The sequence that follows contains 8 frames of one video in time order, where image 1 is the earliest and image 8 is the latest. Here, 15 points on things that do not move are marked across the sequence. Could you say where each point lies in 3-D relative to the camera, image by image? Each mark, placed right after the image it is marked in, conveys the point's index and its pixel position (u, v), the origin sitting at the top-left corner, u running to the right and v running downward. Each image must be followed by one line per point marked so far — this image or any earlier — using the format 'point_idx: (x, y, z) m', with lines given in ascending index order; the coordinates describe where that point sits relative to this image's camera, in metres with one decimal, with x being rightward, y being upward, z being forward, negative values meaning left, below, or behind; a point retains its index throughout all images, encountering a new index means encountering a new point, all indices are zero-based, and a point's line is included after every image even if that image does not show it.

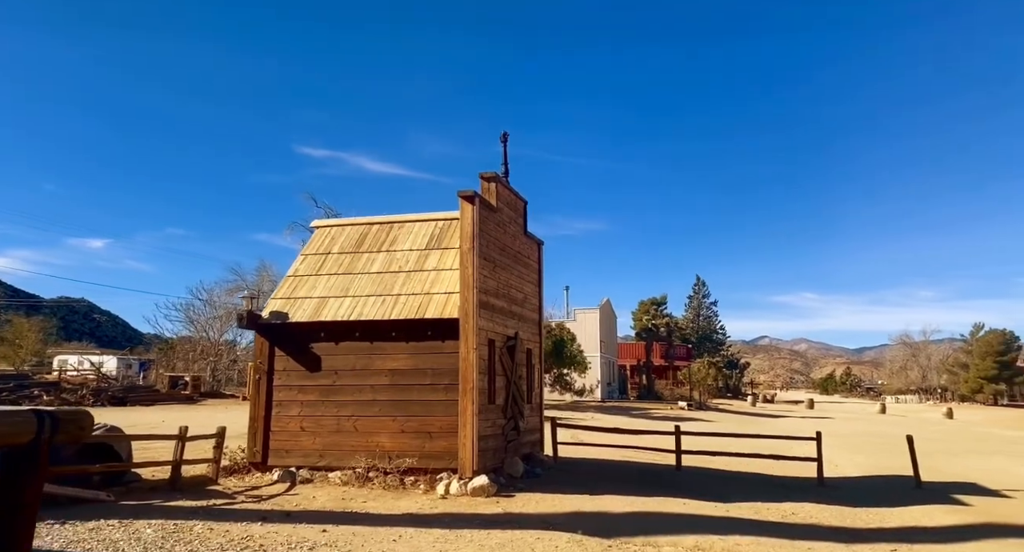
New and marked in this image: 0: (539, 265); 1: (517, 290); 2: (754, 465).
0: (+0.6, +0.3, +14.9) m
1: (+0.1, -0.2, +13.3) m
2: (+6.4, -5.1, +17.8) m
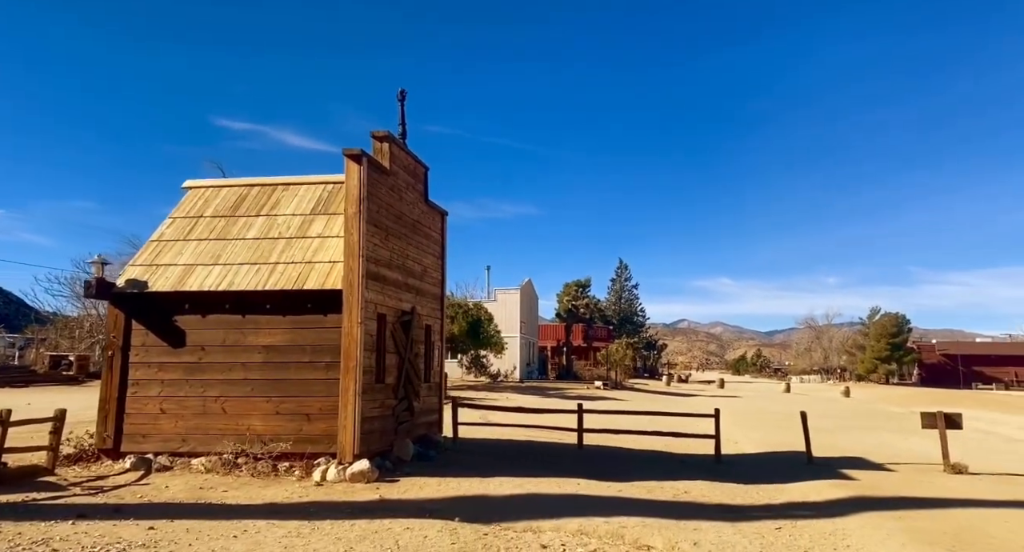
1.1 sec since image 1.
0: (-1.5, +0.8, +14.2) m
1: (-1.8, +0.3, +12.5) m
2: (+3.9, -4.5, +17.9) m
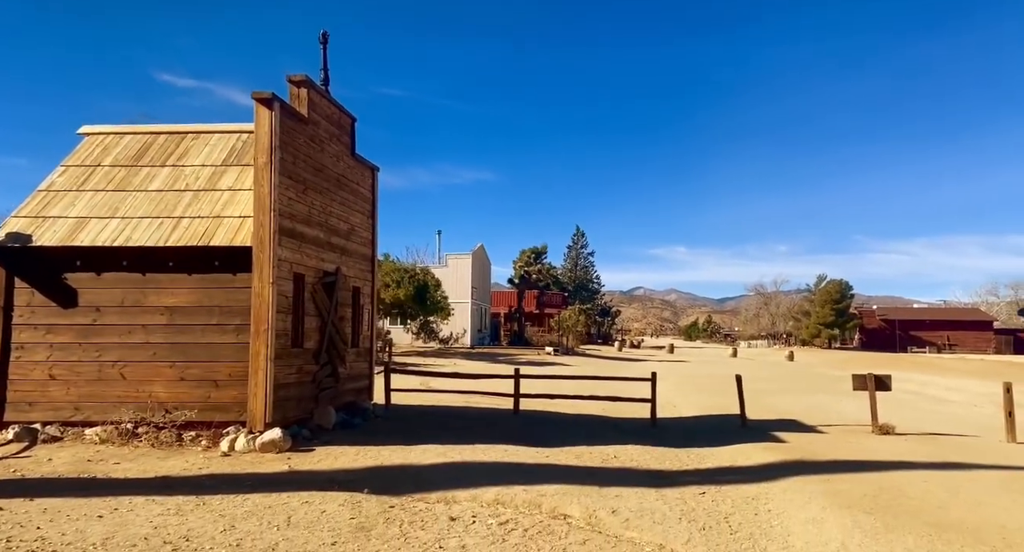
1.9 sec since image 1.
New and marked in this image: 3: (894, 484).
0: (-2.8, +1.6, +13.5) m
1: (-3.0, +1.0, +11.8) m
2: (+2.2, -3.5, +17.8) m
3: (+5.1, -2.8, +9.0) m
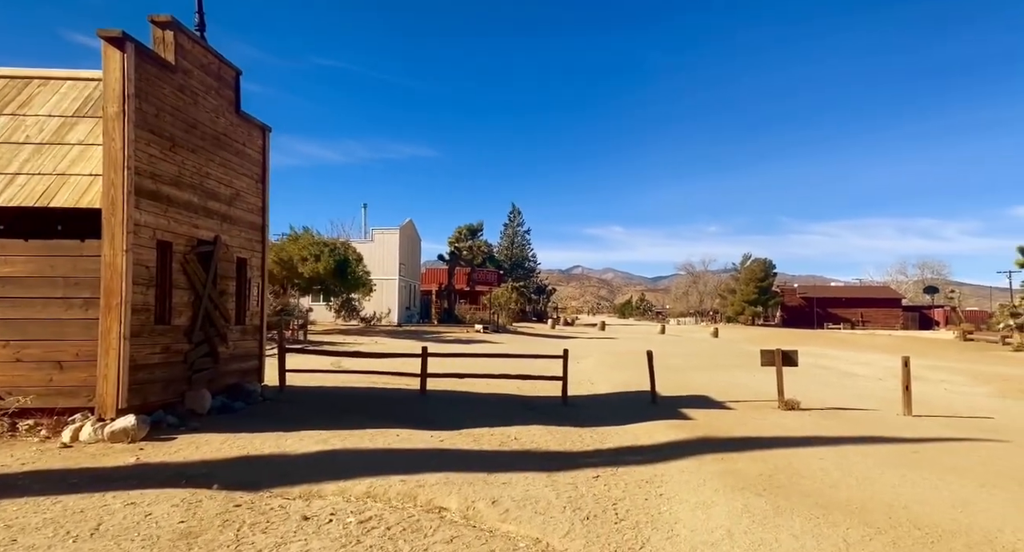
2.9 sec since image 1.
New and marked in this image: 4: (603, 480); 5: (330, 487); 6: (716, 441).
0: (-4.6, +2.2, +12.4) m
1: (-4.7, +1.5, +10.8) m
2: (-0.1, -2.9, +17.4) m
3: (+3.7, -2.5, +8.8) m
4: (+1.1, -2.4, +7.9) m
5: (-1.8, -2.1, +6.5) m
6: (+3.3, -2.6, +10.7) m
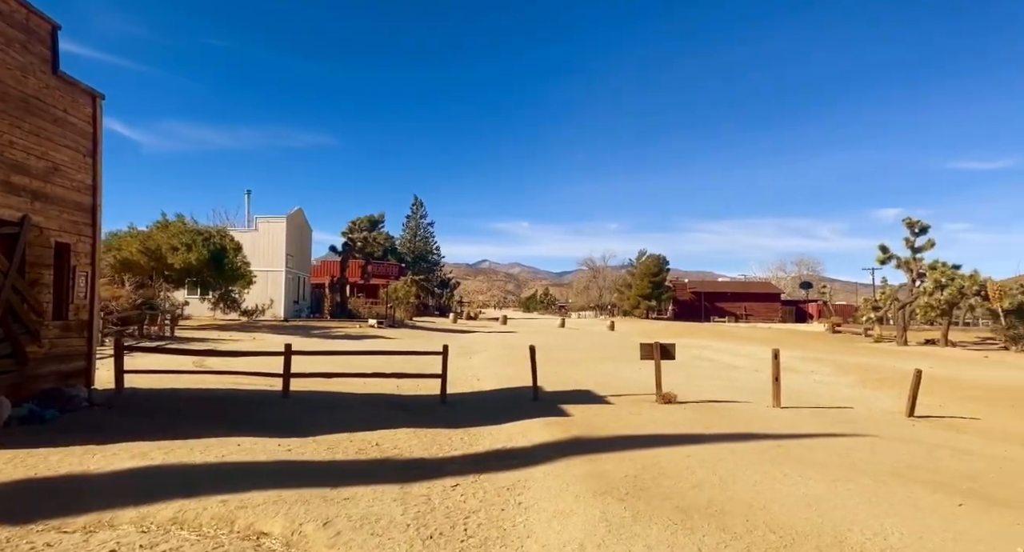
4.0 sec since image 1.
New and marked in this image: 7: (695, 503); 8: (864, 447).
0: (-6.8, +2.3, +10.9) m
1: (-6.6, +1.6, +9.3) m
2: (-3.1, -2.7, +16.5) m
3: (+1.9, -2.4, +8.6) m
4: (-0.6, -2.3, +7.3) m
5: (-3.2, -2.0, +5.5) m
6: (+1.2, -2.5, +10.4) m
7: (+1.9, -2.3, +6.9) m
8: (+5.7, -2.7, +10.7) m
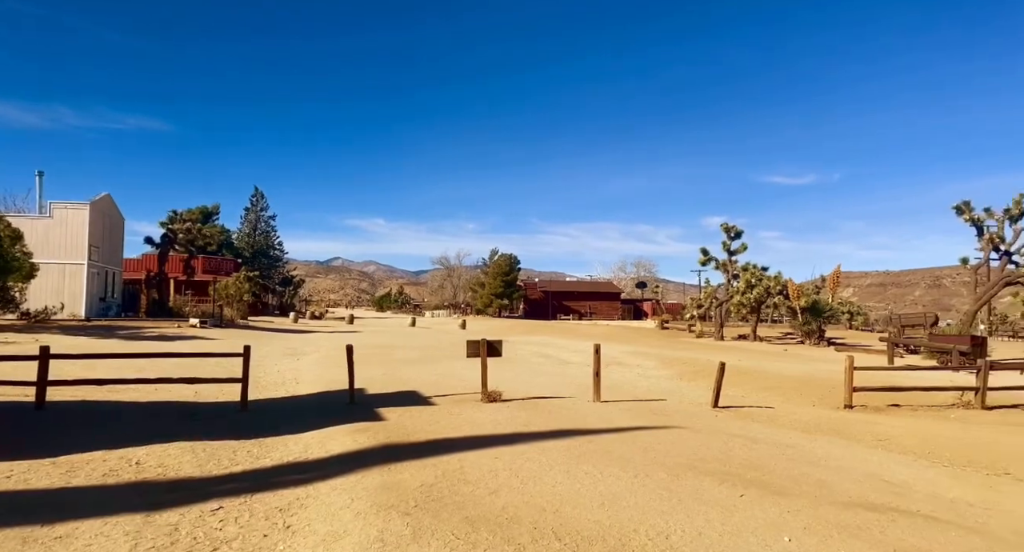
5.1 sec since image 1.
0: (-9.5, +2.5, +8.3) m
1: (-9.0, +1.8, +6.8) m
2: (-7.2, -2.5, +14.7) m
3: (-0.6, -2.3, +8.1) m
4: (-2.7, -2.2, +6.2) m
5: (-4.9, -1.8, +3.9) m
6: (-1.7, -2.4, +9.7) m
7: (-0.3, -2.2, +6.4) m
8: (+2.6, -2.7, +11.0) m
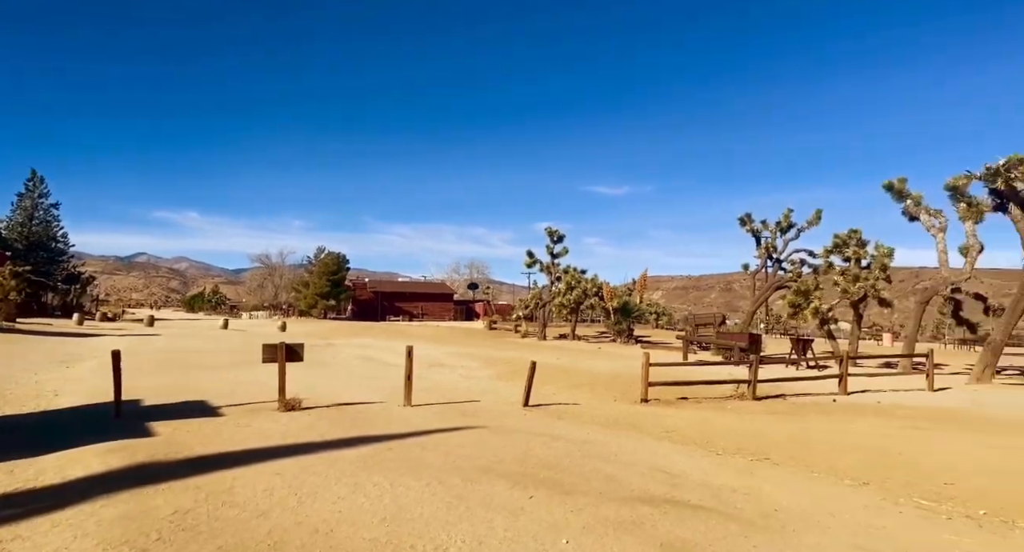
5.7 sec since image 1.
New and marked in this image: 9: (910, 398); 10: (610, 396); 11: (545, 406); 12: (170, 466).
0: (-11.7, +2.7, +5.1) m
1: (-10.8, +2.0, +3.8) m
2: (-11.1, -2.4, +11.8) m
3: (-3.0, -2.3, +7.1) m
4: (-4.6, -2.1, +4.8) m
5: (-6.1, -1.7, +2.1) m
6: (-4.5, -2.4, +8.4) m
7: (-2.2, -2.2, +5.6) m
8: (-0.7, -2.7, +10.8) m
9: (+10.7, -3.3, +17.9) m
10: (+2.8, -3.5, +19.5) m
11: (+0.8, -3.4, +17.5) m
12: (-4.4, -2.4, +8.5) m
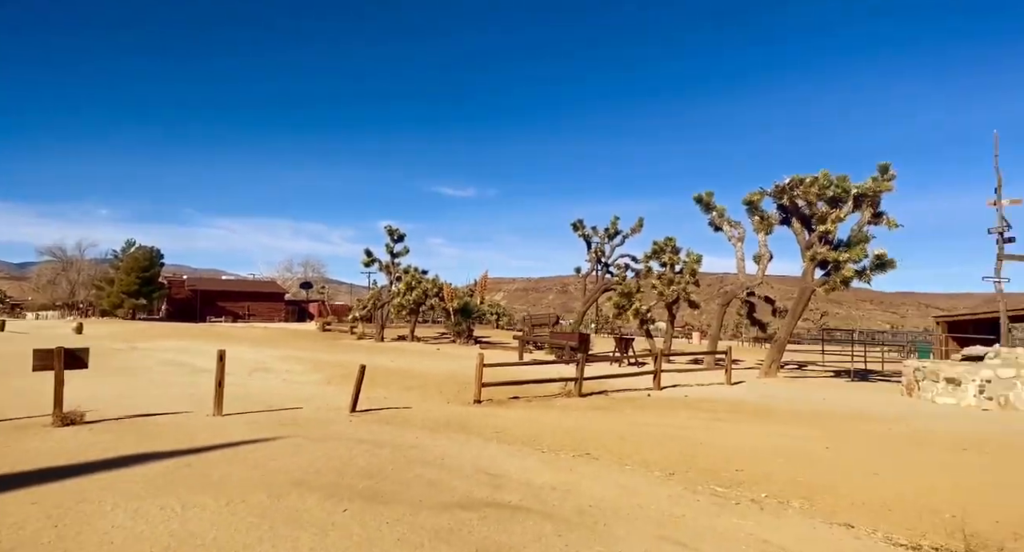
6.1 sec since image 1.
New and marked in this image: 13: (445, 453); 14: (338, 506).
0: (-12.6, +2.9, +1.9) m
1: (-11.5, +2.2, +0.8) m
2: (-13.7, -2.2, +8.5) m
3: (-4.8, -2.2, +5.9) m
4: (-5.8, -2.0, +3.3) m
5: (-6.5, -1.6, +0.2) m
6: (-6.5, -2.3, +6.8) m
7: (-3.7, -2.1, +4.6) m
8: (-3.4, -2.6, +10.0) m
9: (+5.9, -3.4, +19.7) m
10: (-2.1, -3.5, +19.2) m
11: (-3.6, -3.4, +16.9) m
12: (-6.4, -2.3, +6.9) m
13: (-1.1, -2.8, +10.6) m
14: (-1.8, -2.4, +7.1) m
